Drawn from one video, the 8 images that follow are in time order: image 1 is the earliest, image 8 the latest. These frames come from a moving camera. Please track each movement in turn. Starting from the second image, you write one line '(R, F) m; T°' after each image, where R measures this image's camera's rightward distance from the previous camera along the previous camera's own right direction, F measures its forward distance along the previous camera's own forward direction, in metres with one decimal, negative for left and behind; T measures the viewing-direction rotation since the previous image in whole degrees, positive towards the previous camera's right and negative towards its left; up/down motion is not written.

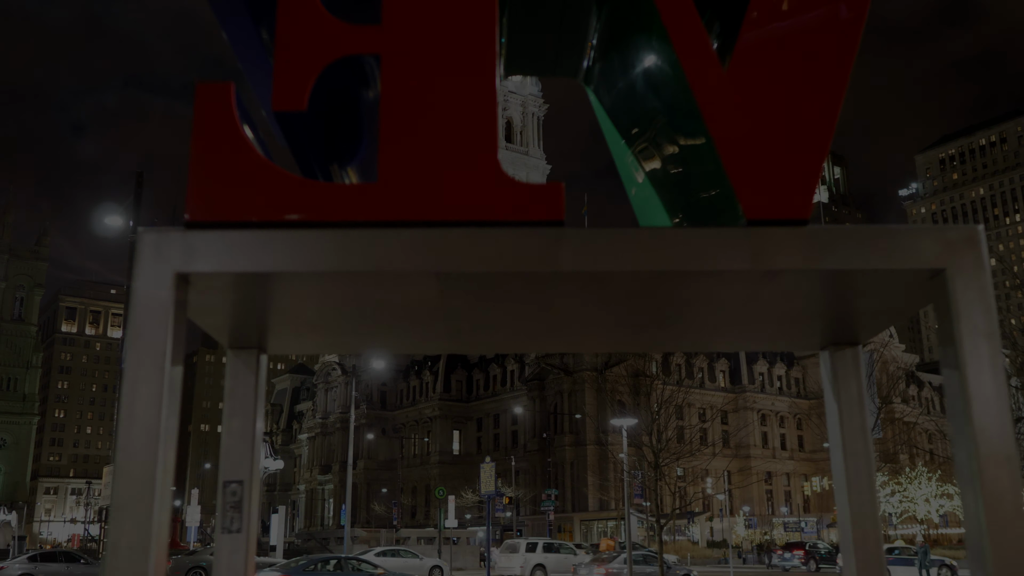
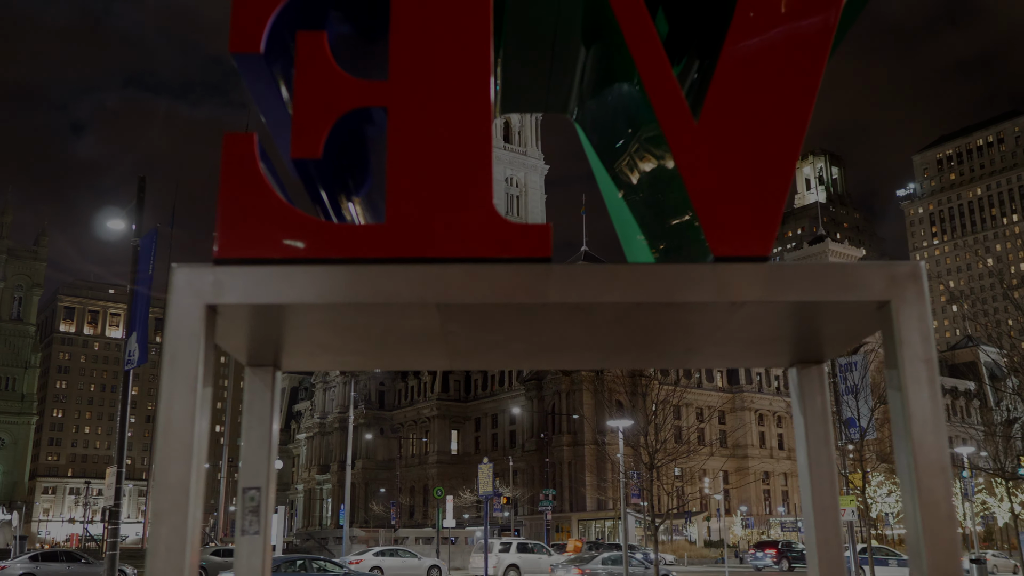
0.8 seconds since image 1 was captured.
(0.0, -0.3) m; 0°
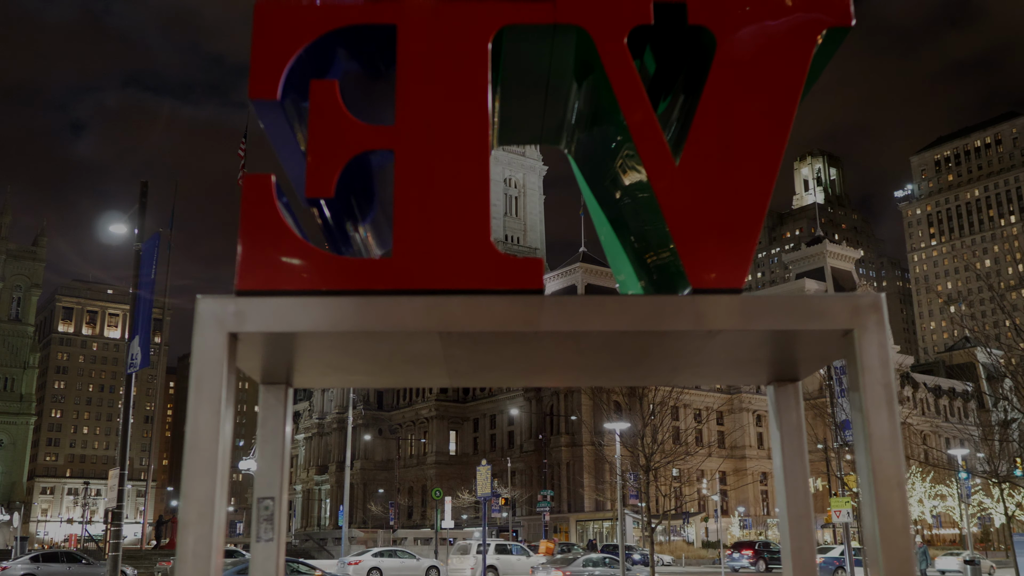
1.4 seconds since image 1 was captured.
(0.0, -0.3) m; 0°
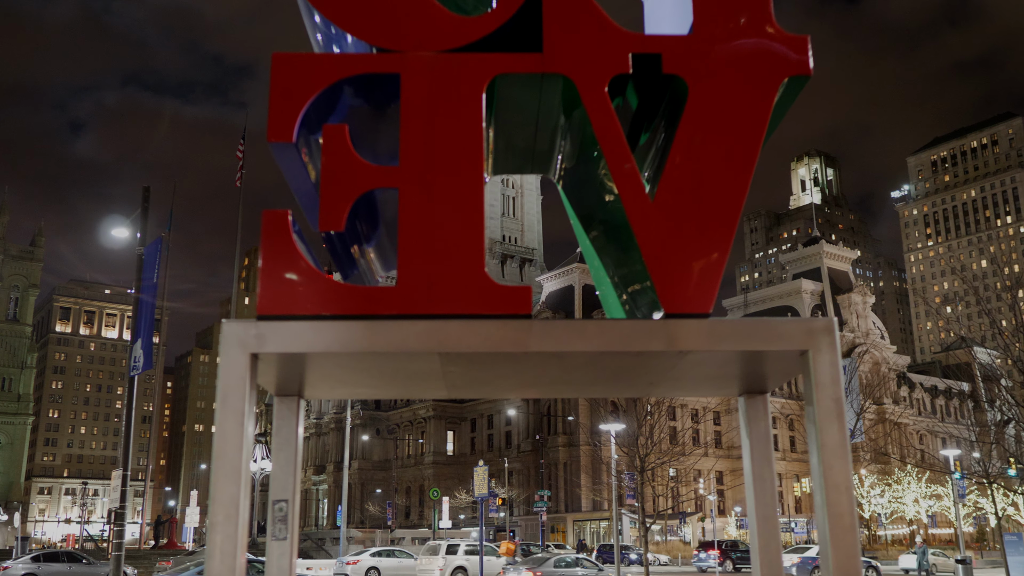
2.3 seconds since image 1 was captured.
(0.0, -0.4) m; 0°
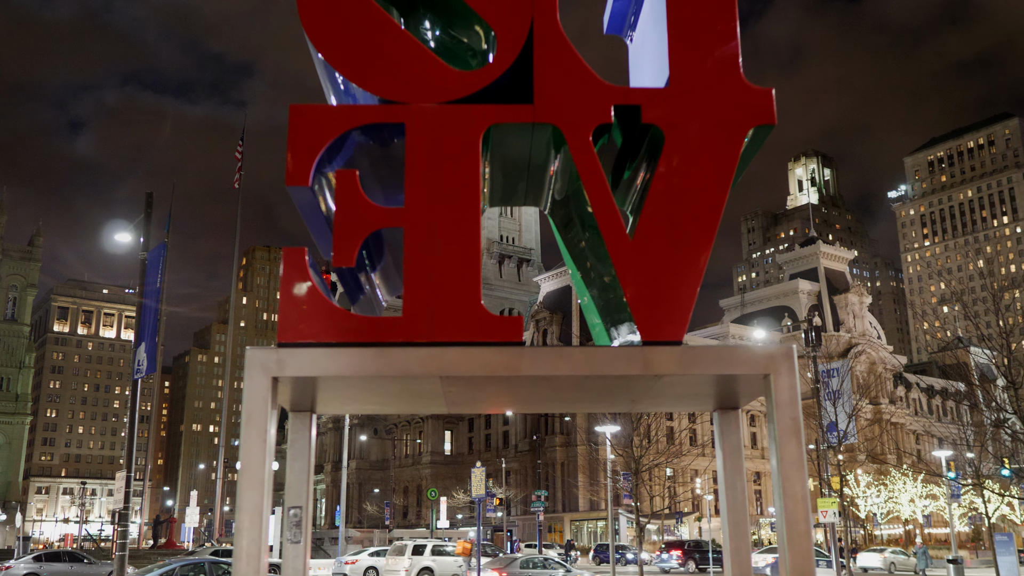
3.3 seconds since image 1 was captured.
(0.0, -0.4) m; 0°
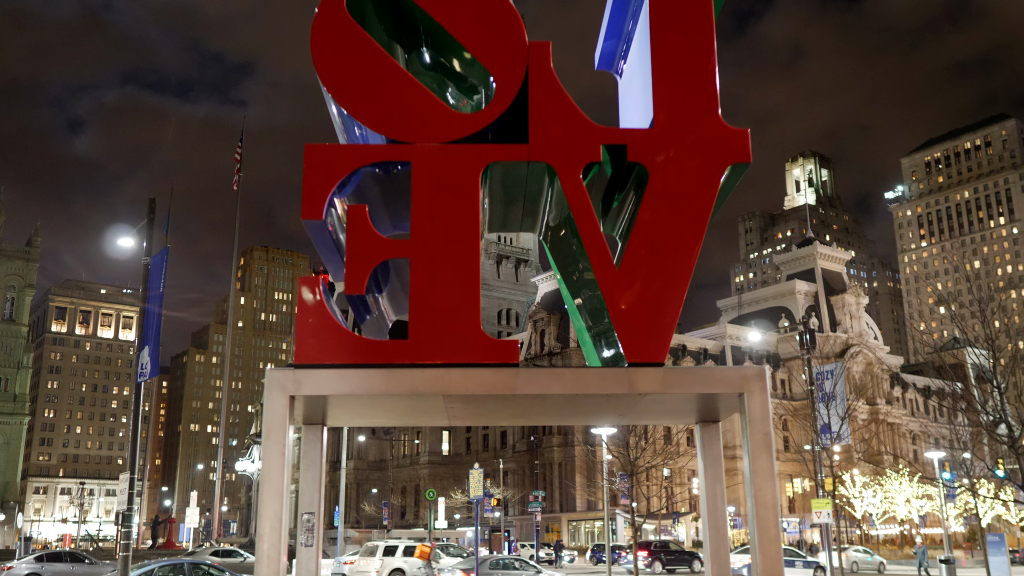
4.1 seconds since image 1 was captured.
(0.0, -0.4) m; 0°
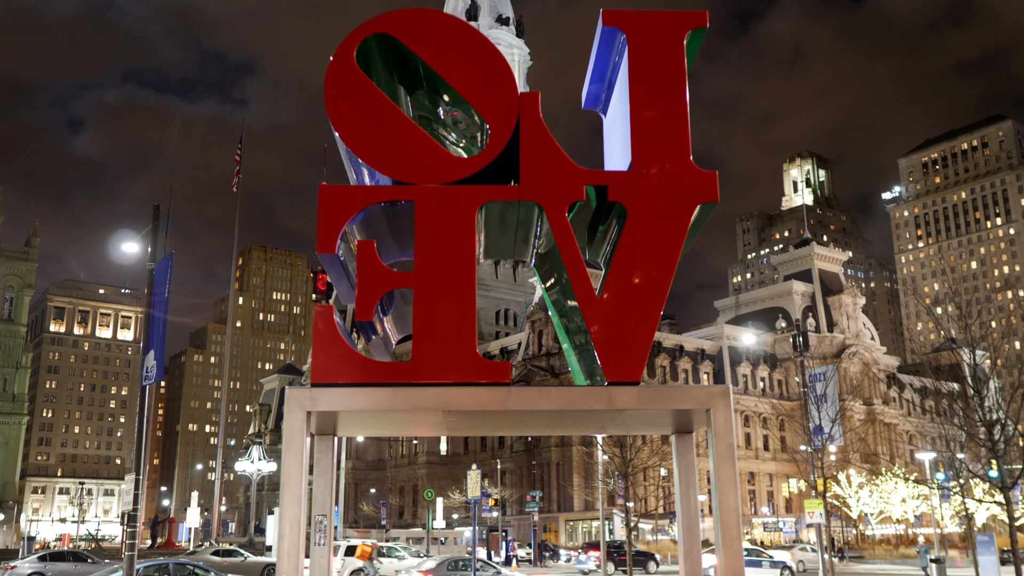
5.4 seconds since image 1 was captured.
(0.0, -0.5) m; 0°
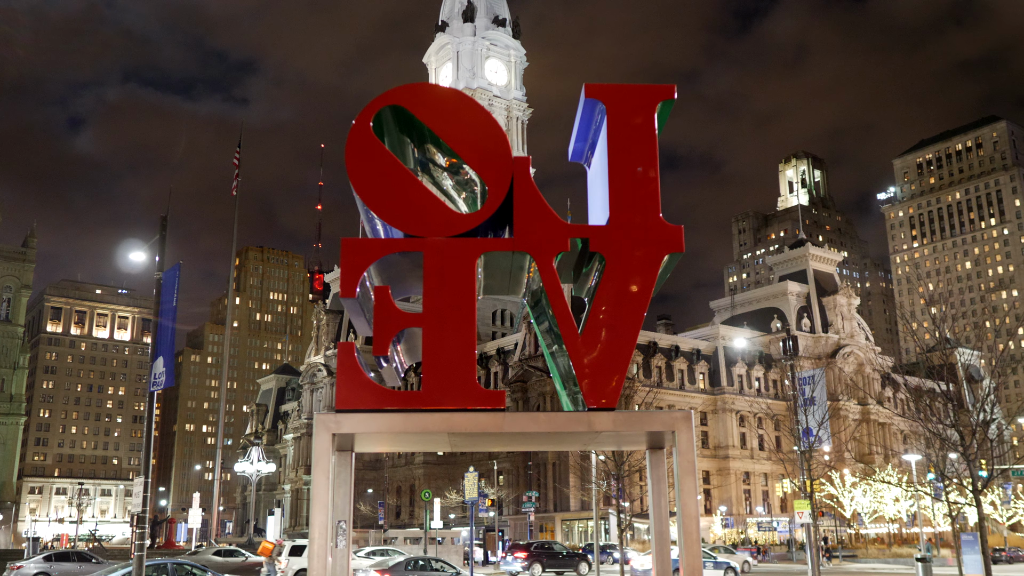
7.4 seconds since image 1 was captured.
(0.0, -0.9) m; 0°
